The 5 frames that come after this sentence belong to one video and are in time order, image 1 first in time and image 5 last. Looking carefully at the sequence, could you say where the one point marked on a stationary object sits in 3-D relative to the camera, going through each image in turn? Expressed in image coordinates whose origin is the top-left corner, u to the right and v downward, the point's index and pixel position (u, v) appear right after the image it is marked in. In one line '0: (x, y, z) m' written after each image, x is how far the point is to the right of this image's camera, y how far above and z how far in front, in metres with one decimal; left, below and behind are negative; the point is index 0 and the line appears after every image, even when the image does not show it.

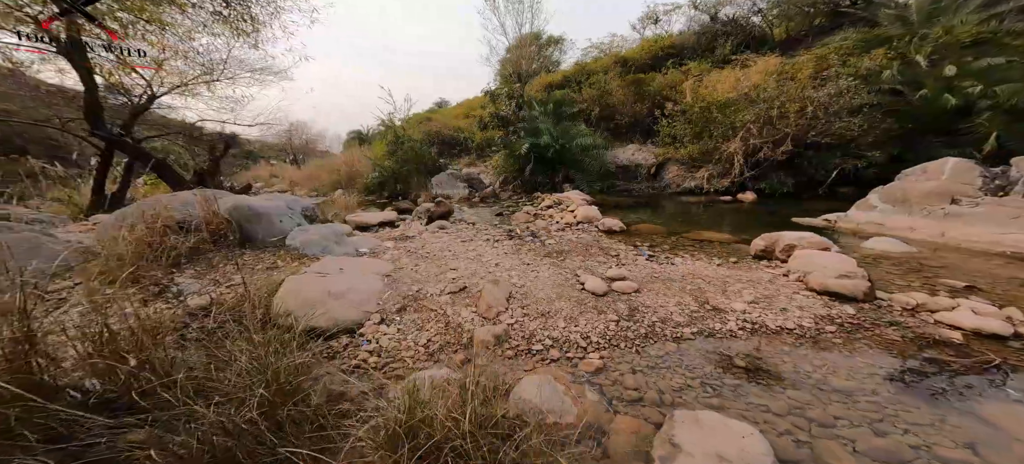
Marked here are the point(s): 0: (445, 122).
0: (-2.5, +4.4, +14.5) m
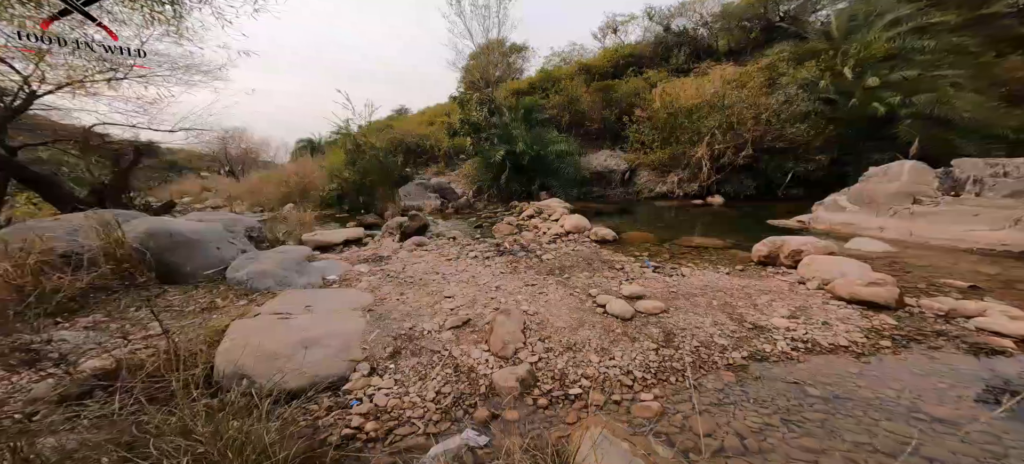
0: (-3.9, +3.8, +13.7) m
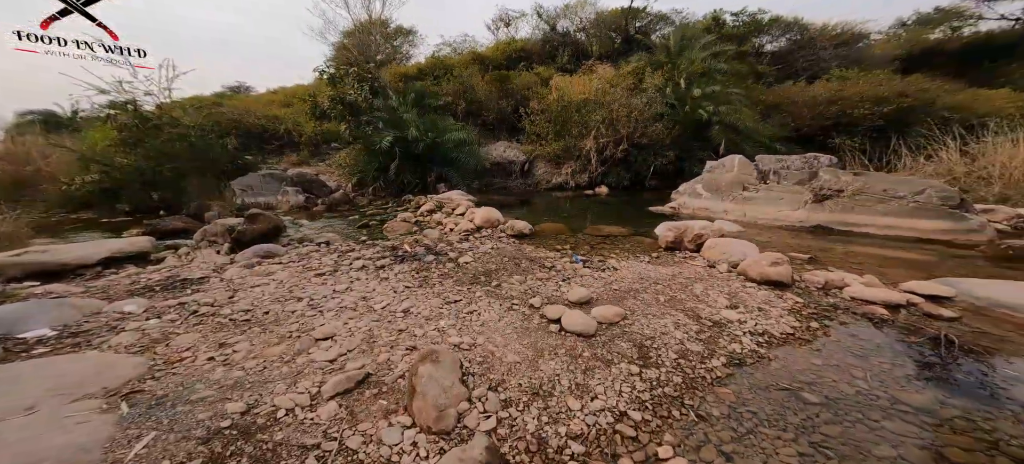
0: (-7.7, +3.7, +10.7) m
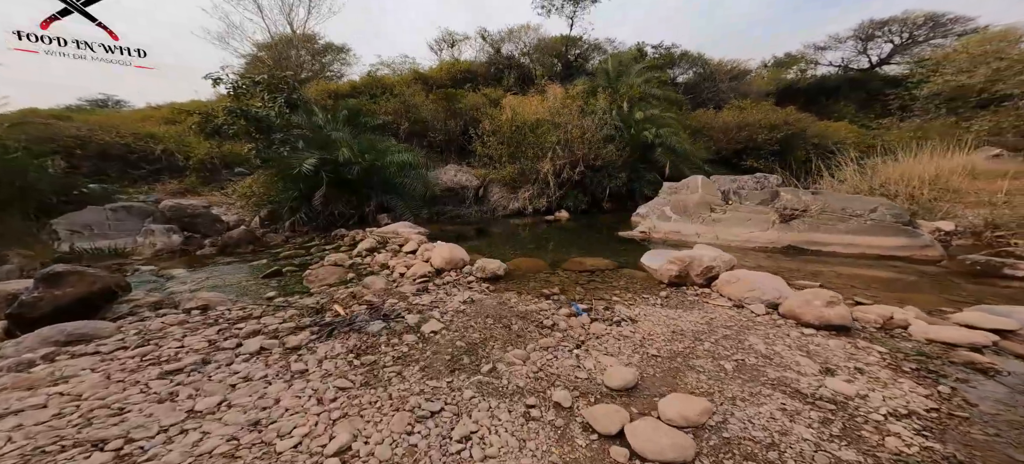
0: (-9.0, +2.5, +8.3) m
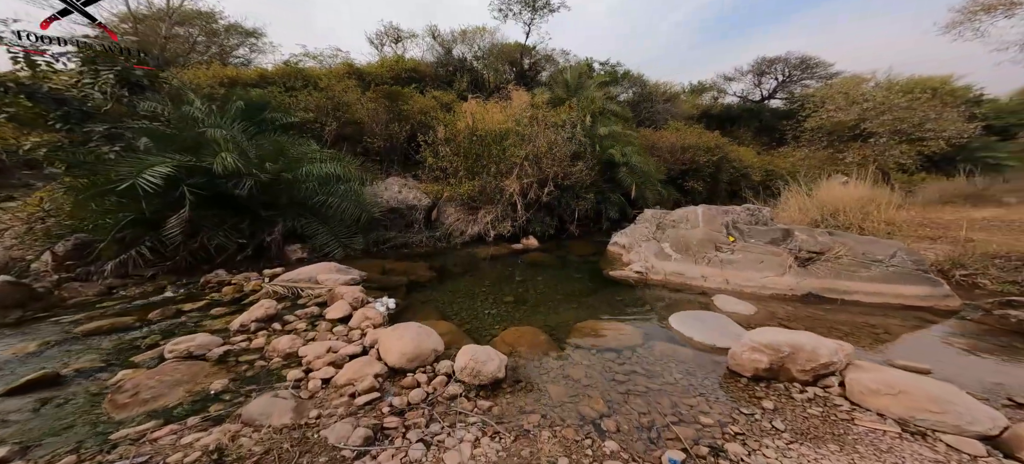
0: (-9.4, +1.9, +4.8) m
